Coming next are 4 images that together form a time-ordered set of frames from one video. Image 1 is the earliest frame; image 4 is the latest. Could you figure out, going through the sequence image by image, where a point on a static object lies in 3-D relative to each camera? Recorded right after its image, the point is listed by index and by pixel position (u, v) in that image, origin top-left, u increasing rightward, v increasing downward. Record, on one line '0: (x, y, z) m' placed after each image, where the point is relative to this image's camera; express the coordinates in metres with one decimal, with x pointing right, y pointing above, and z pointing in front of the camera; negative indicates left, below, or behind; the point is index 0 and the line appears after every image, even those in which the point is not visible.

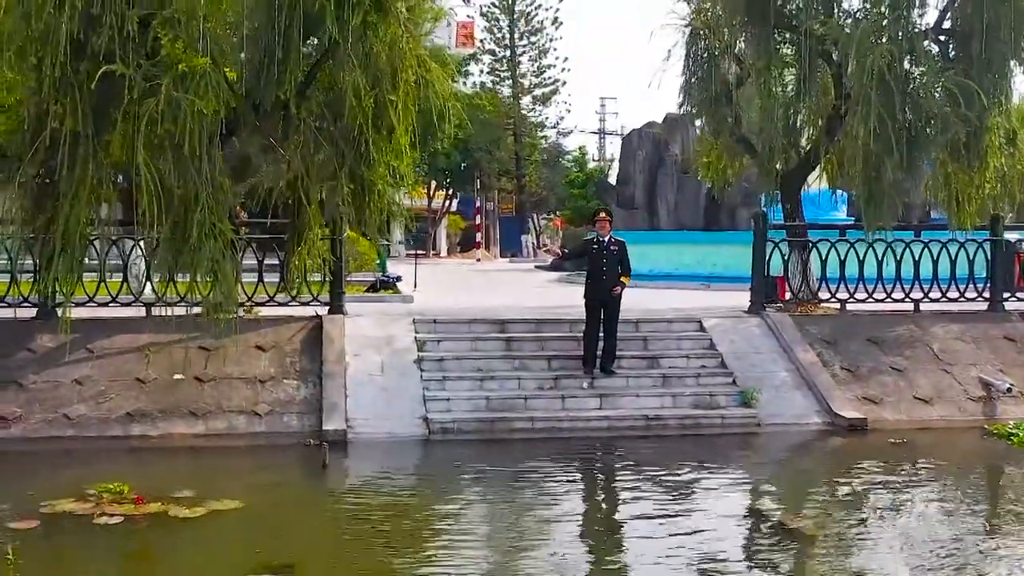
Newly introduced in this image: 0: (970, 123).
0: (+4.3, +1.6, +10.0) m
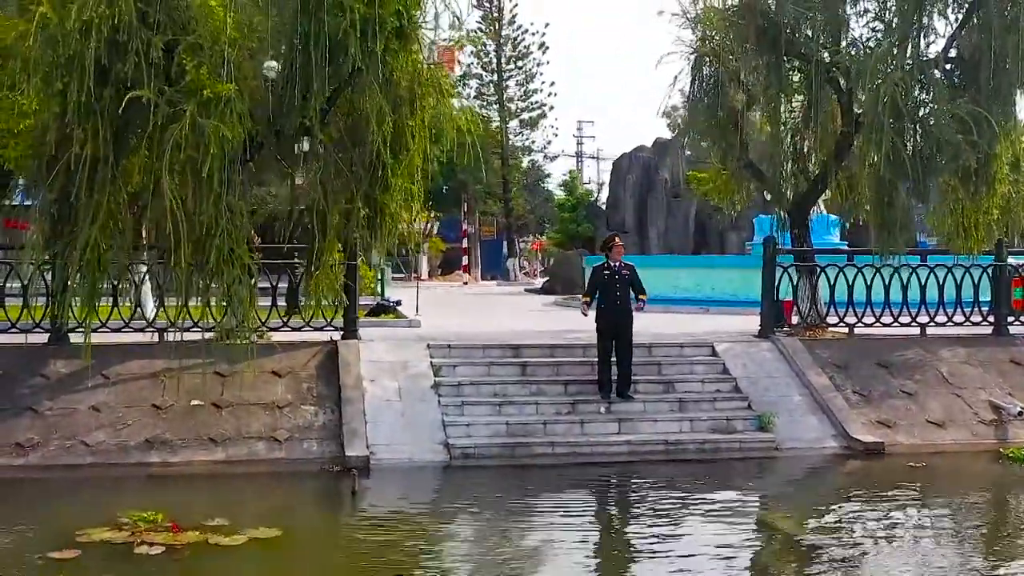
0: (+4.5, +1.3, +10.1) m
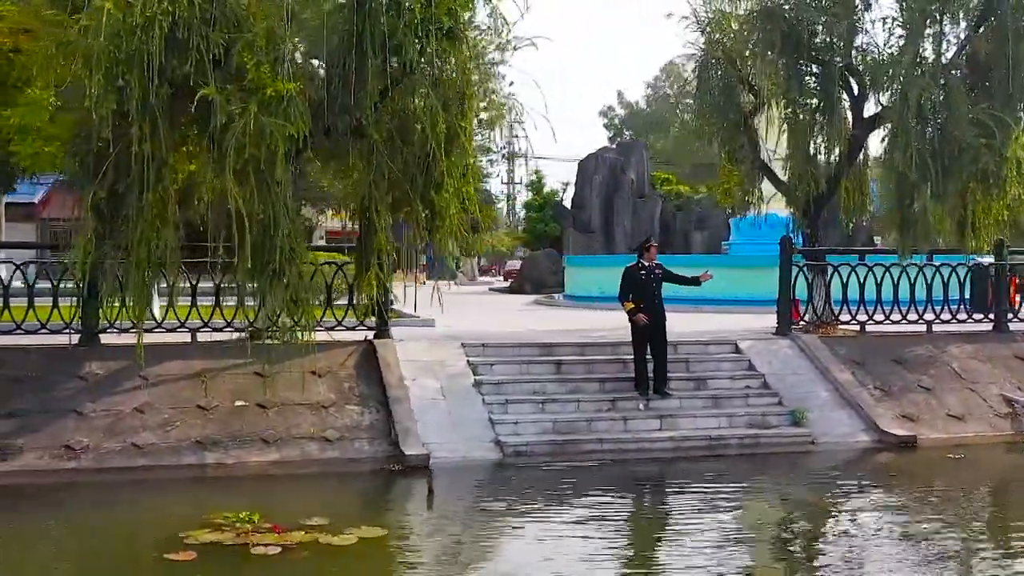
0: (+4.8, +1.3, +10.5) m
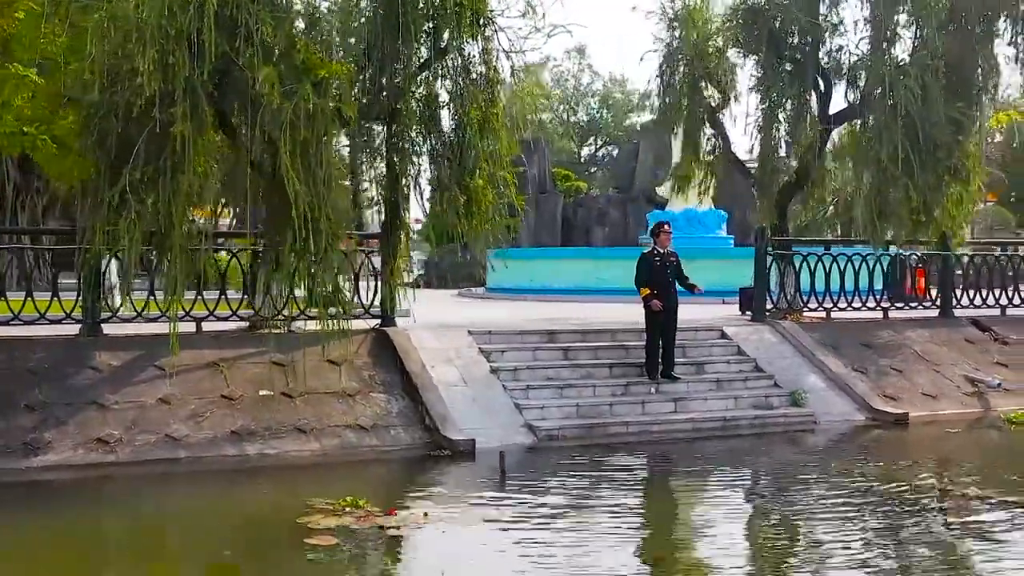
0: (+4.8, +1.5, +11.2) m
